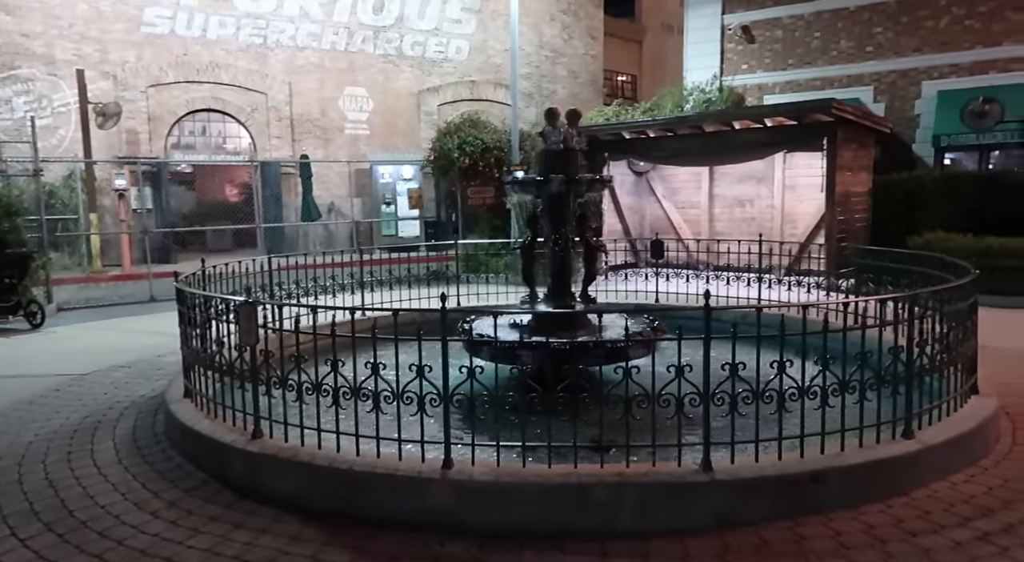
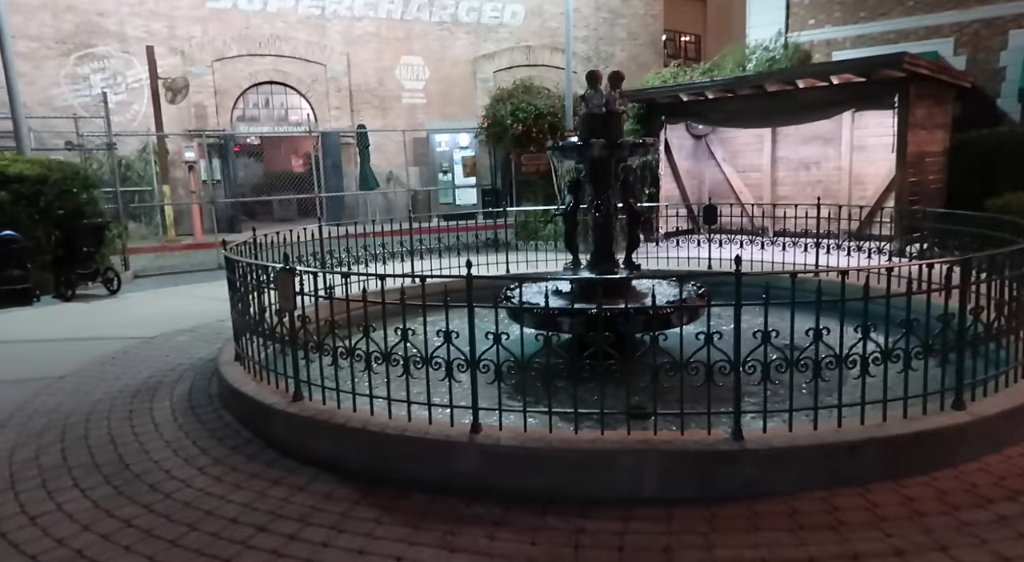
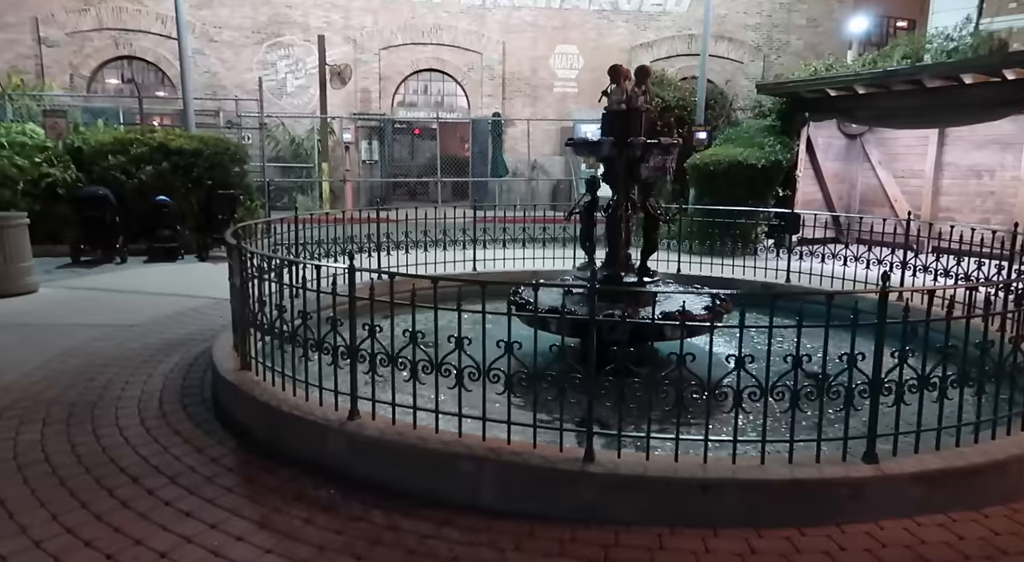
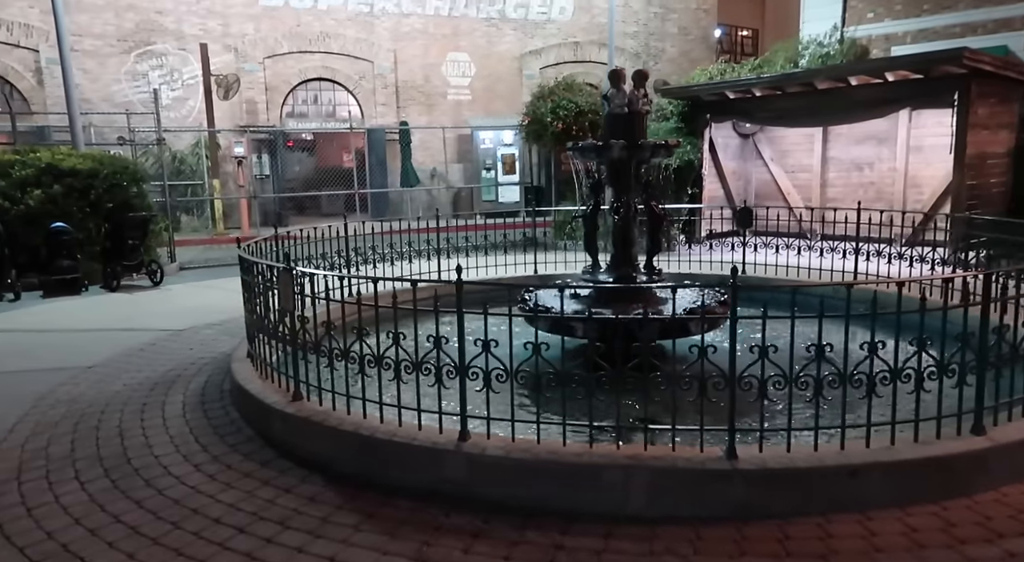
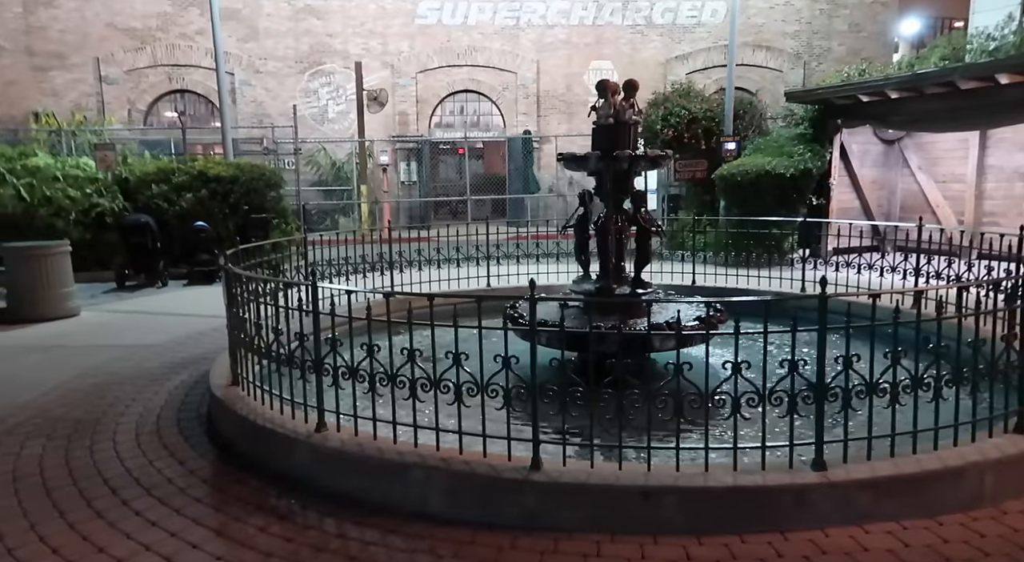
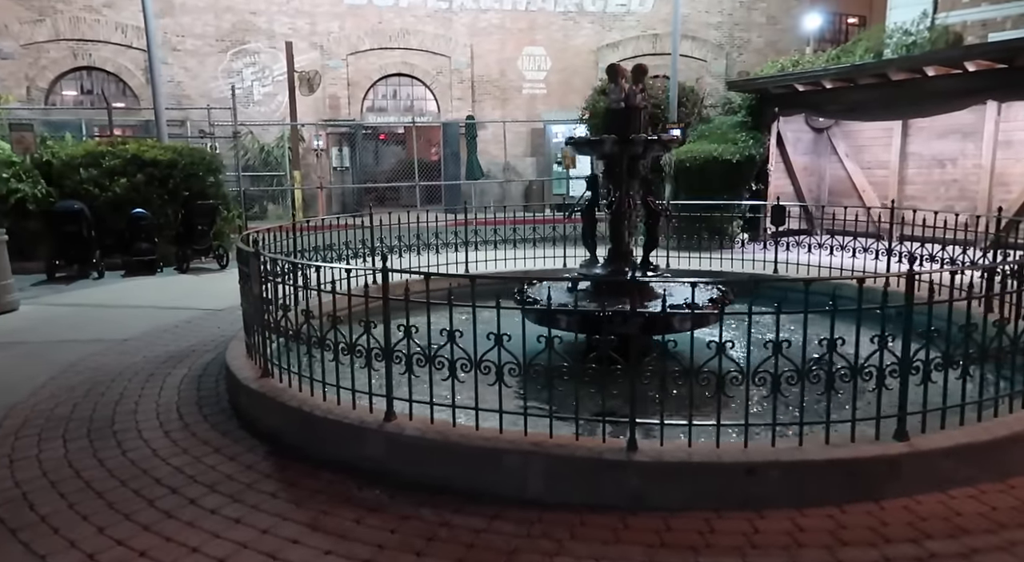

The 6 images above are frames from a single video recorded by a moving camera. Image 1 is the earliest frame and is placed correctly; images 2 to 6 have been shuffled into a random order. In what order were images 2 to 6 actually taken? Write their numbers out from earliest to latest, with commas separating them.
2, 4, 6, 3, 5
